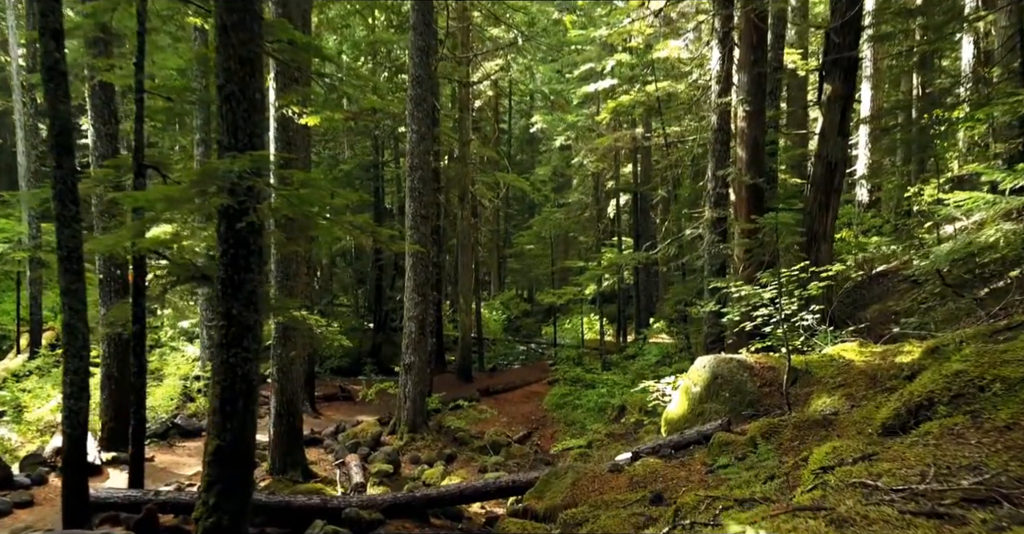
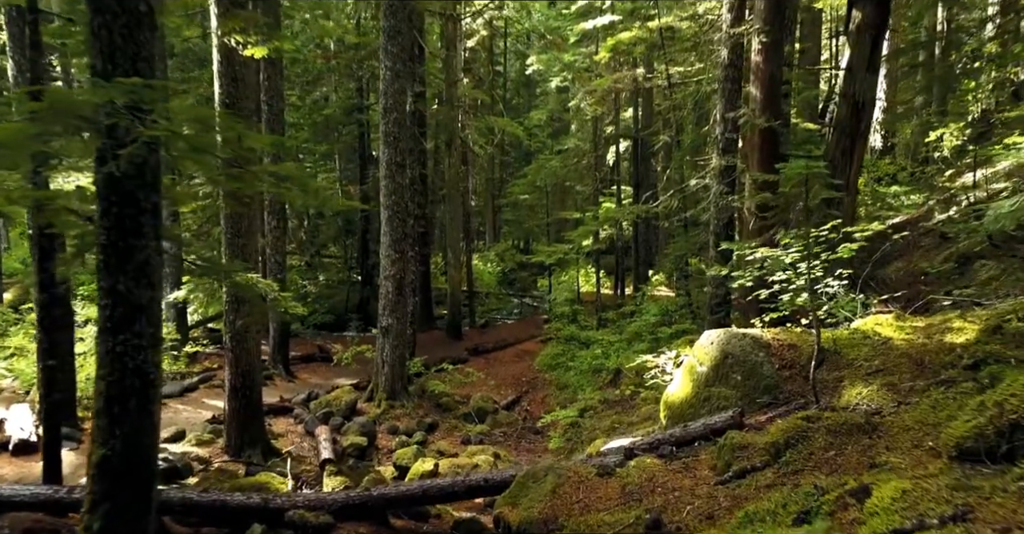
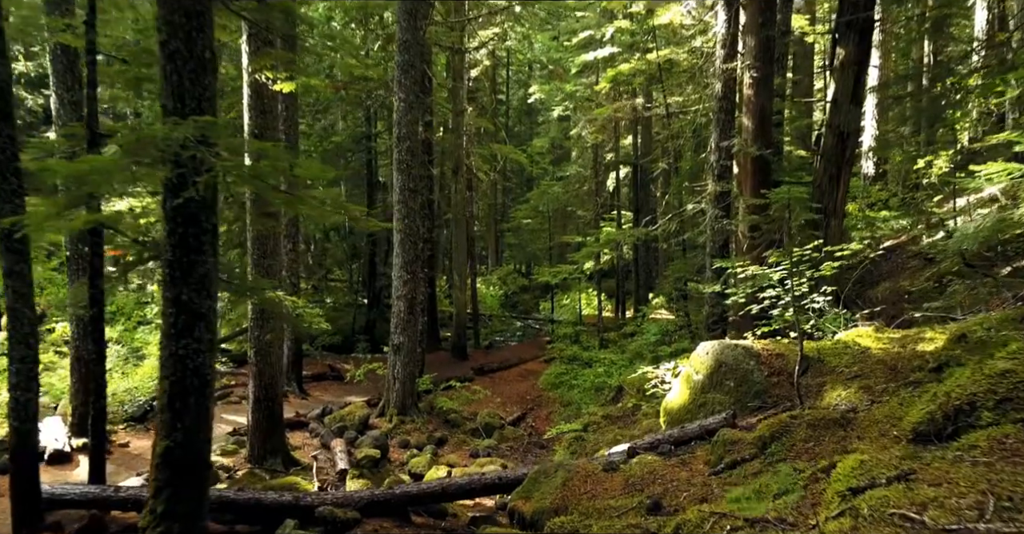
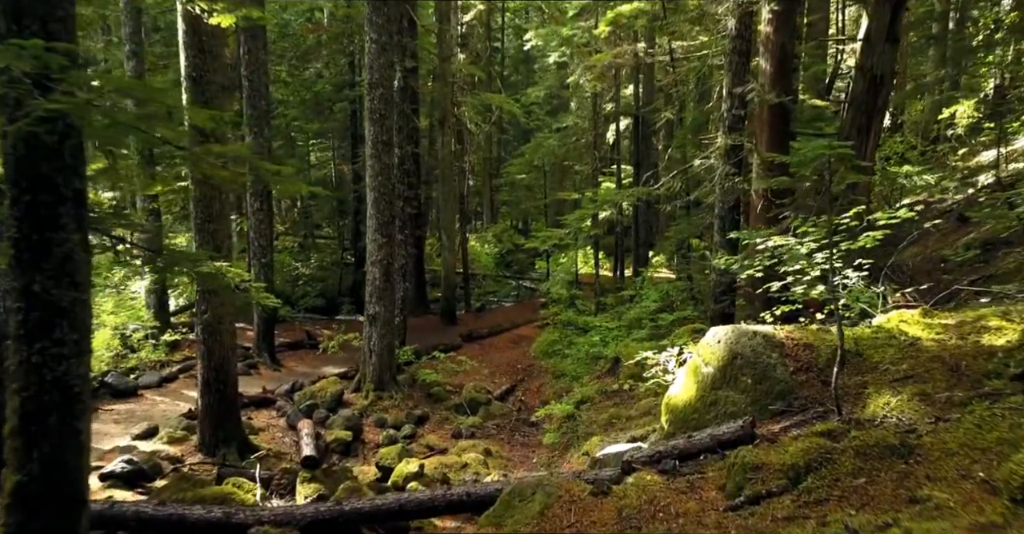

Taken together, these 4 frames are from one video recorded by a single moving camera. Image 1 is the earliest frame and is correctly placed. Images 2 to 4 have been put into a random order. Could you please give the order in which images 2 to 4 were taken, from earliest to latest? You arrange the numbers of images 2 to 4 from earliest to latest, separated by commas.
3, 2, 4
